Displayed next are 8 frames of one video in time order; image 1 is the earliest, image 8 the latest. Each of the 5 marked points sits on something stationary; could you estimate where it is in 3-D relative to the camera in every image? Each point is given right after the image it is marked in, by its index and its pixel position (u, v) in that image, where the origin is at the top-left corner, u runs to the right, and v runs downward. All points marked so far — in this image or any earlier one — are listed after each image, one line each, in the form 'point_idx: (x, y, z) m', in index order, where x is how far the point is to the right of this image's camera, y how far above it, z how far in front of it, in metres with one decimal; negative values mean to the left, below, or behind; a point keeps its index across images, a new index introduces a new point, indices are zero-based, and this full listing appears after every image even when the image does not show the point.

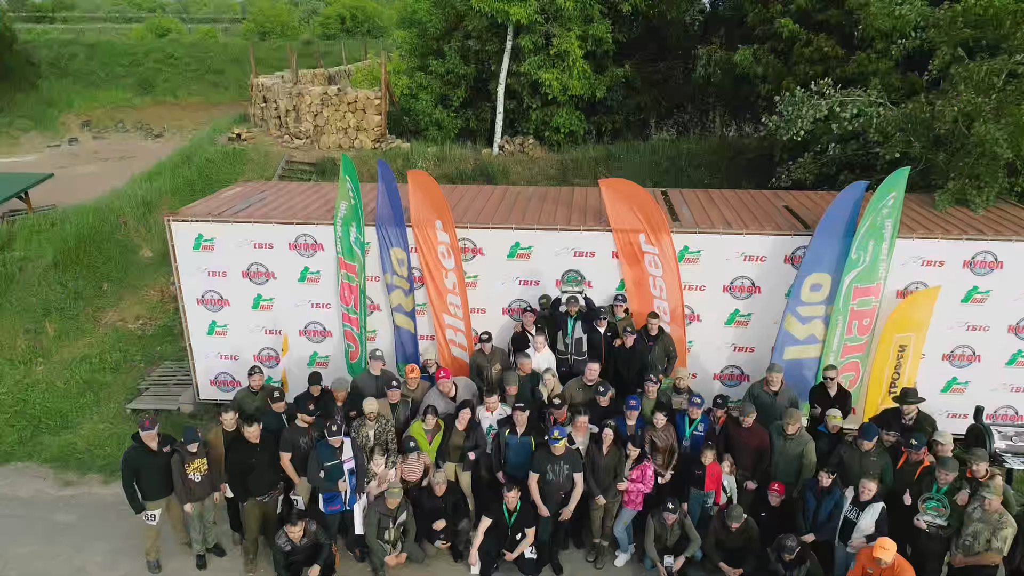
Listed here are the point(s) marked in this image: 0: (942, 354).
0: (+4.6, -0.7, +7.7) m
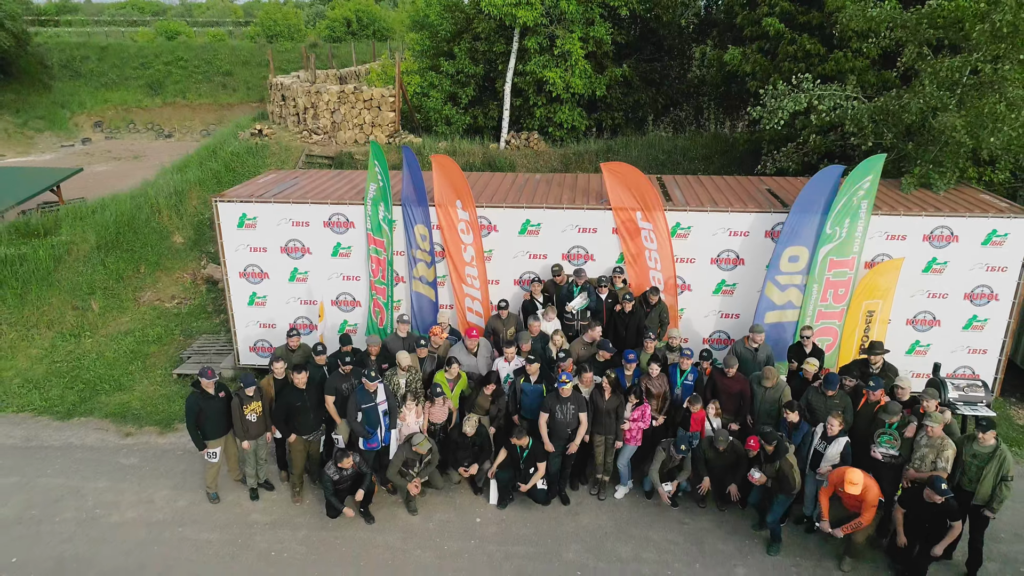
0: (+4.7, -0.4, +8.6) m
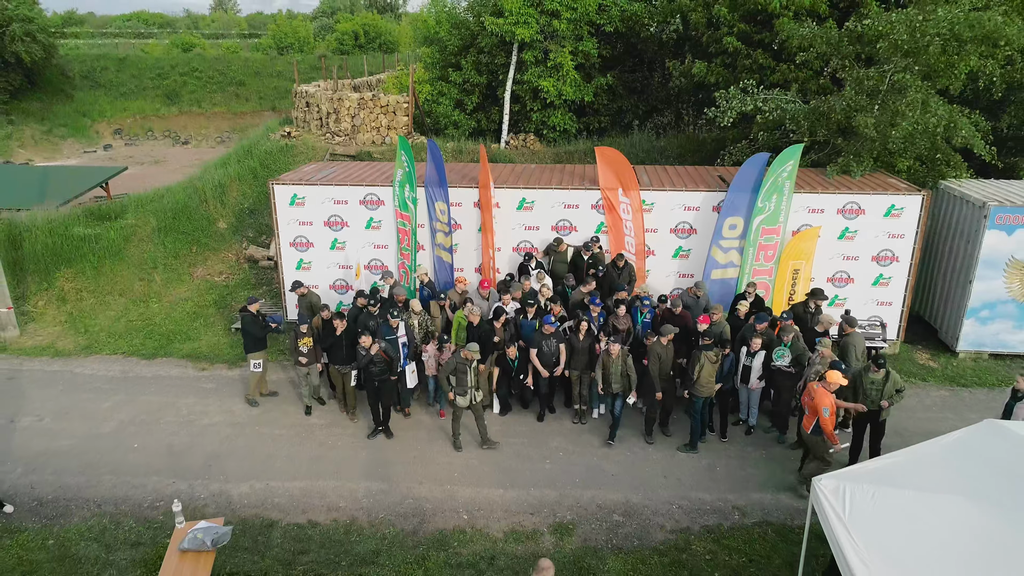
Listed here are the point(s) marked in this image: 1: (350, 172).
0: (+4.7, +0.1, +10.8) m
1: (-2.7, +1.9, +11.9) m
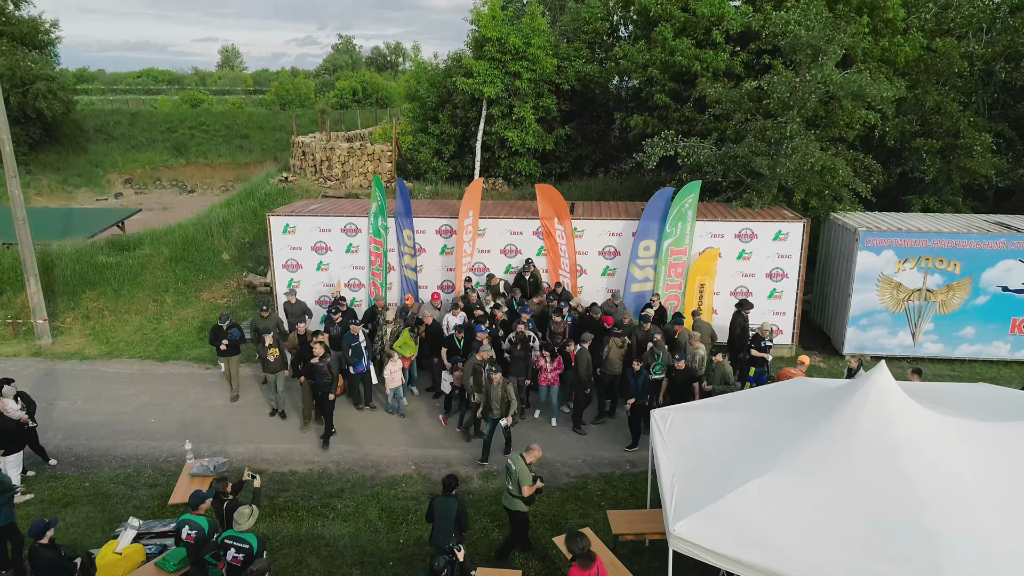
0: (+3.9, -0.1, +12.9) m
1: (-3.5, +1.6, +14.2) m
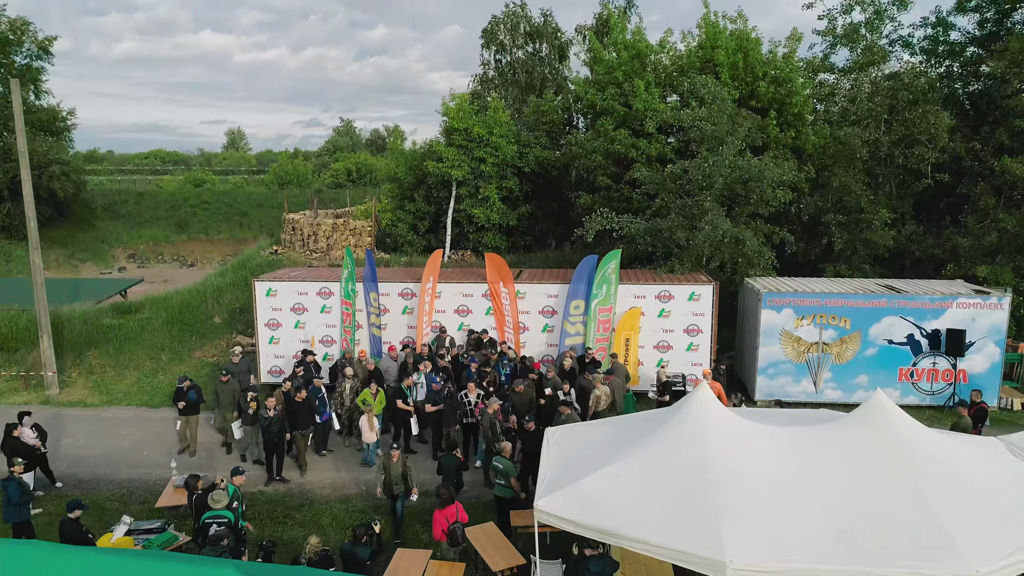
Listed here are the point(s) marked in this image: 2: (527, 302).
0: (+2.9, -1.2, +14.9) m
1: (-4.5, +0.3, +16.3) m
2: (+0.3, -0.3, +15.0) m
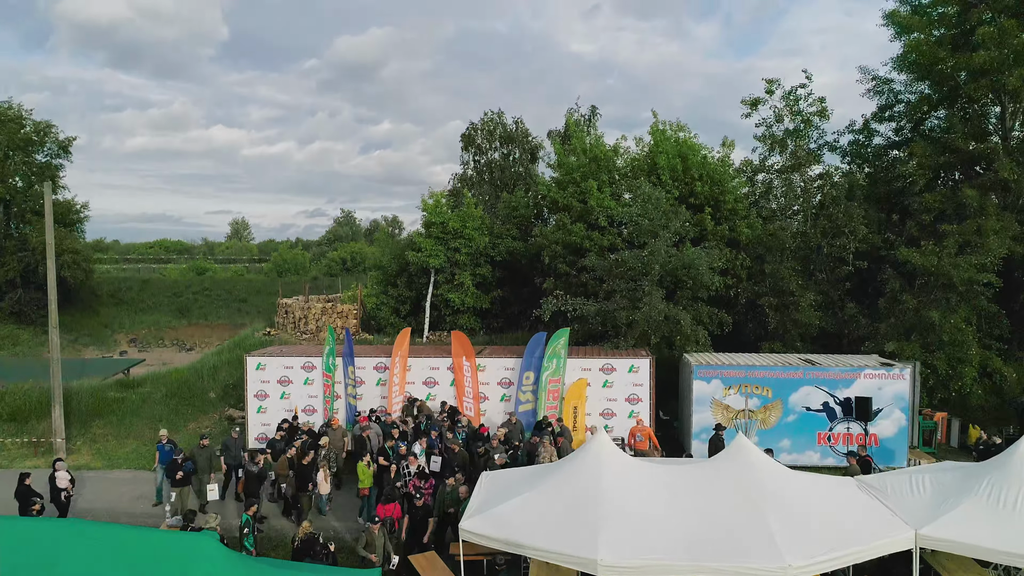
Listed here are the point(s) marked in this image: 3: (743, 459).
0: (+2.0, -2.9, +16.7) m
1: (-5.4, -1.6, +18.3) m
2: (-0.6, -2.0, +16.9) m
3: (+3.0, -2.3, +9.5) m
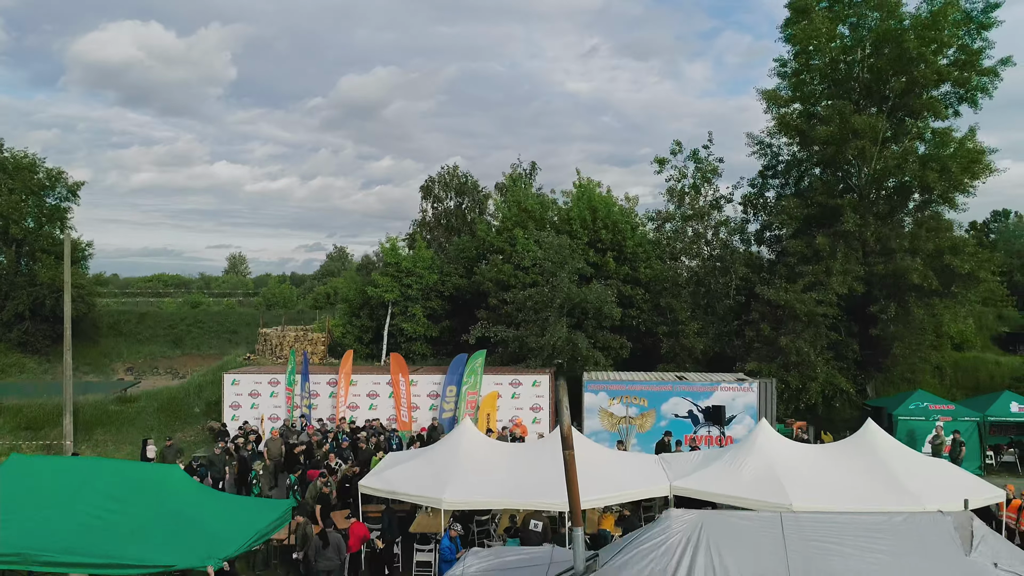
0: (-0.1, -3.7, +20.5) m
1: (-7.5, -2.5, +22.2) m
2: (-2.7, -2.9, +20.8) m
3: (+0.9, -2.8, +13.4) m
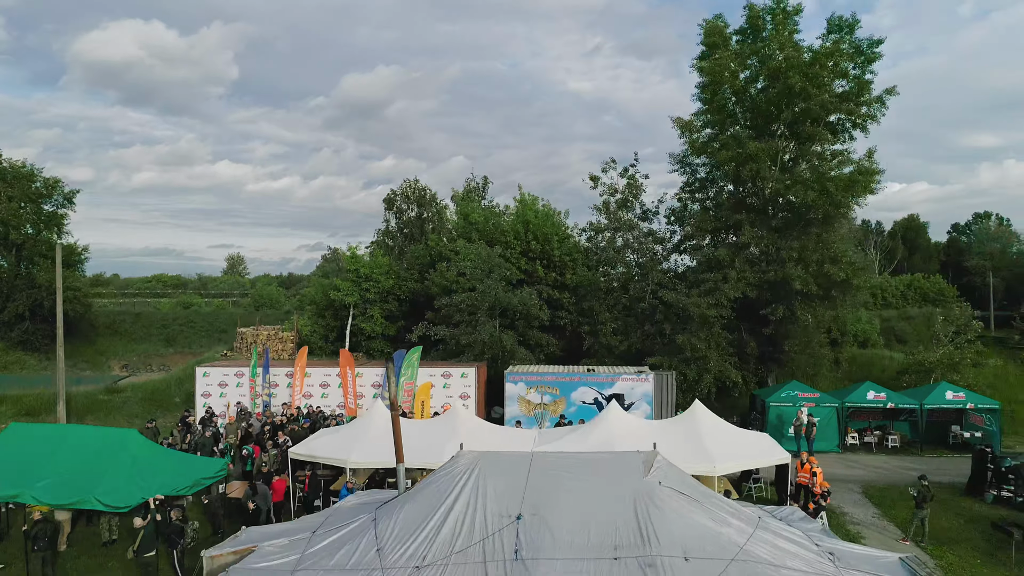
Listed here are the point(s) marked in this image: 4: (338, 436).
0: (-2.4, -3.9, +23.8) m
1: (-9.8, -2.6, +25.5) m
2: (-5.0, -3.1, +24.1) m
3: (-1.4, -2.9, +16.7) m
4: (-3.9, -3.4, +16.4) m
